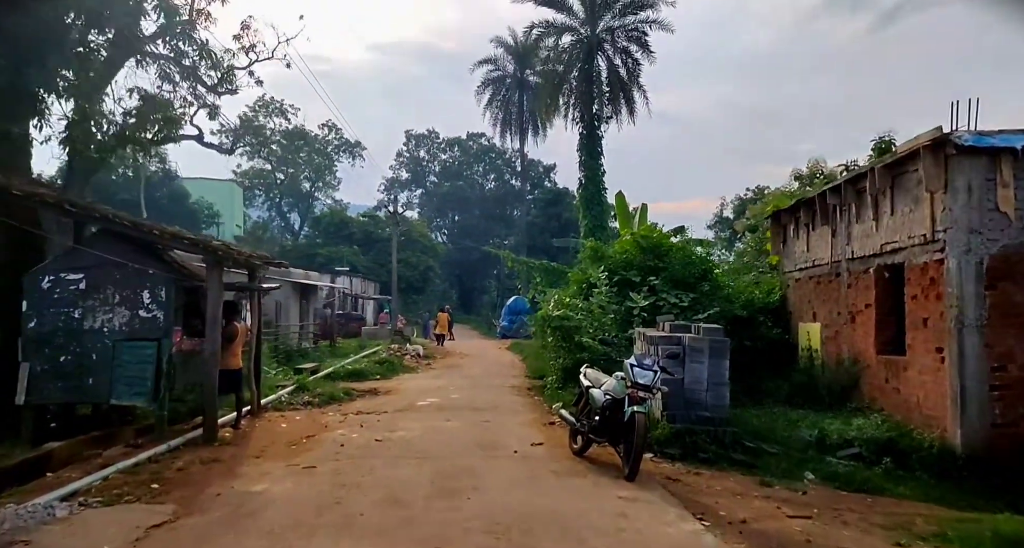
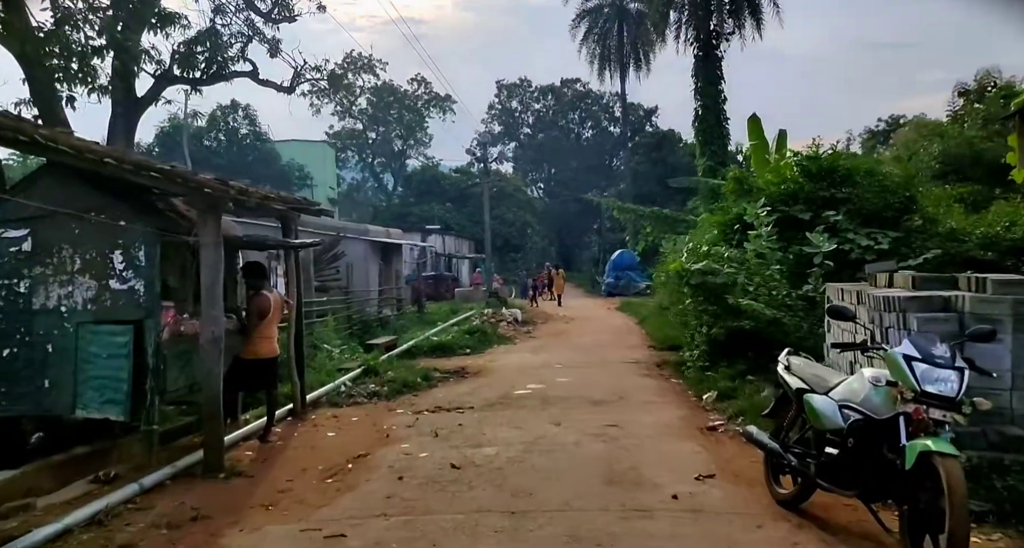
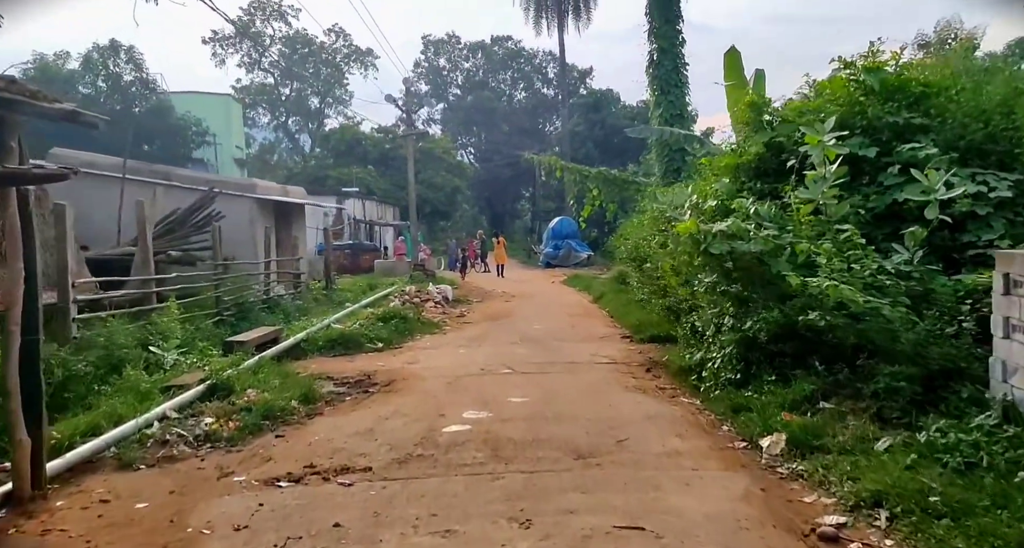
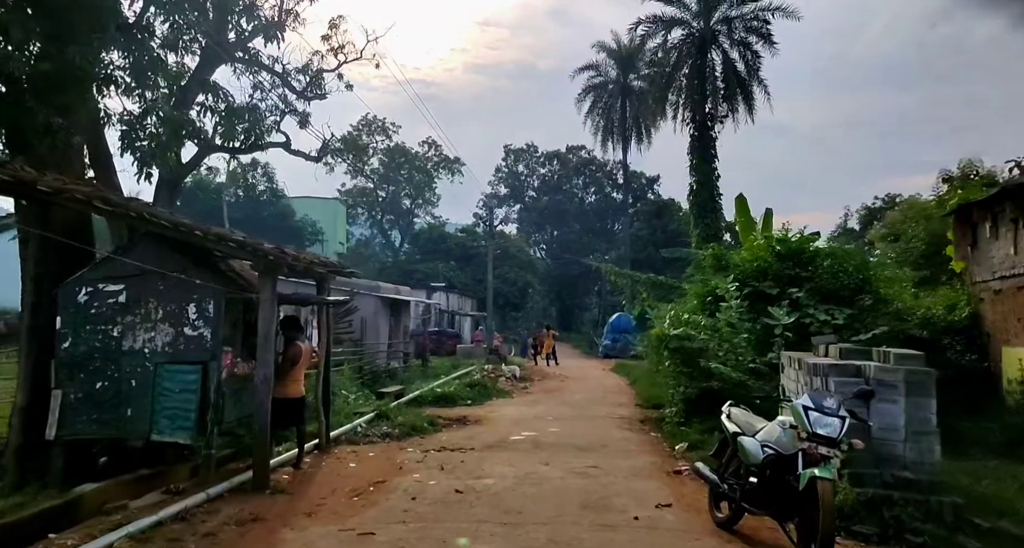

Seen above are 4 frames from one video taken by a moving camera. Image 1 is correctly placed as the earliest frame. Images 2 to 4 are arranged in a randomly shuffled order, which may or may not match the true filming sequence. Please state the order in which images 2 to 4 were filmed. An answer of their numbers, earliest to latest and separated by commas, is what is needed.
4, 2, 3
